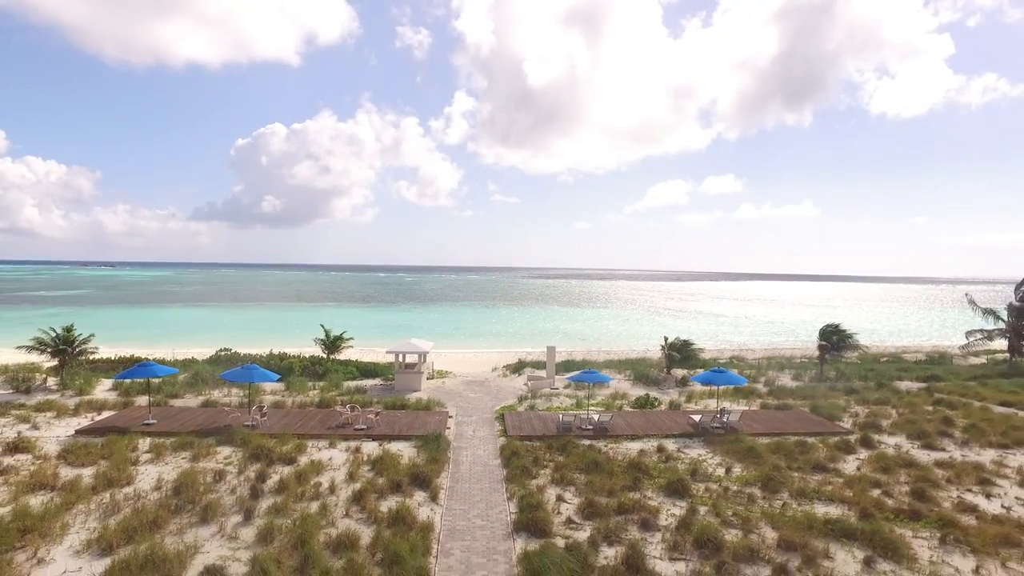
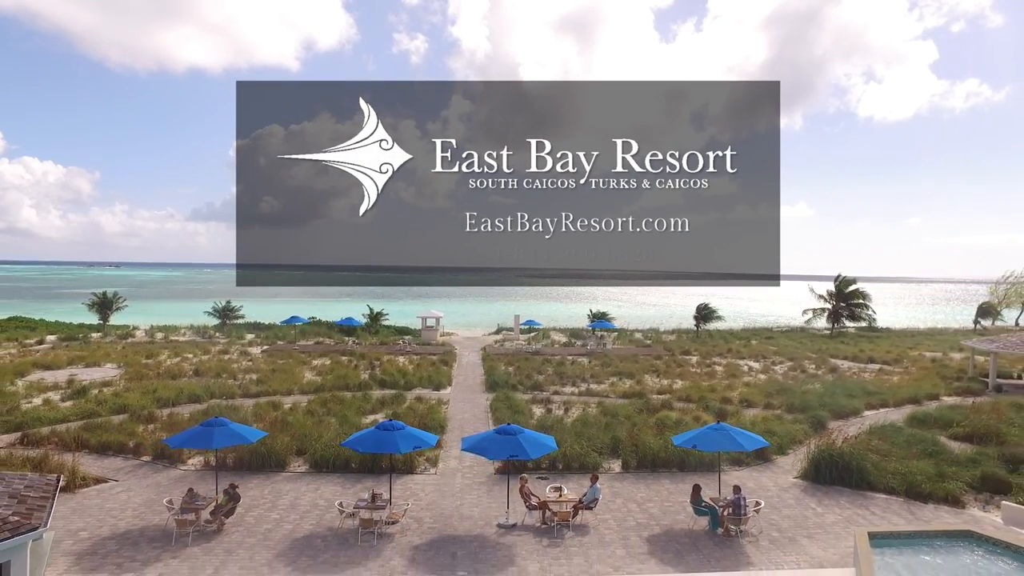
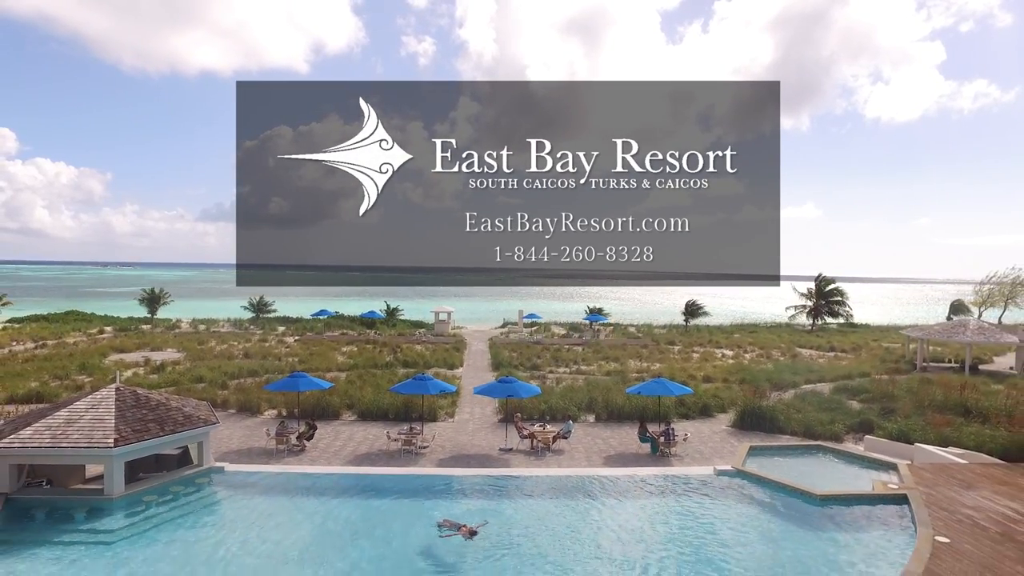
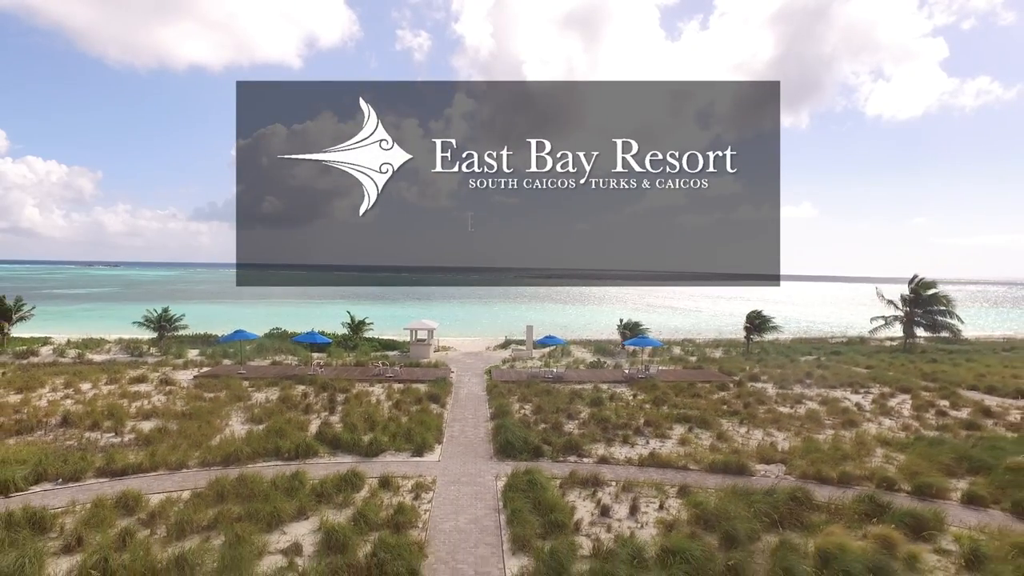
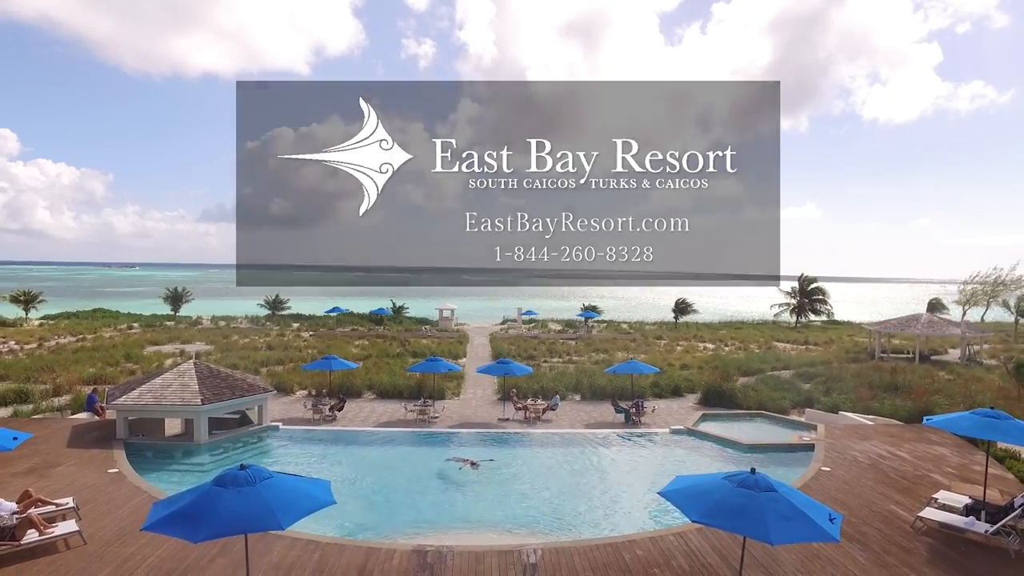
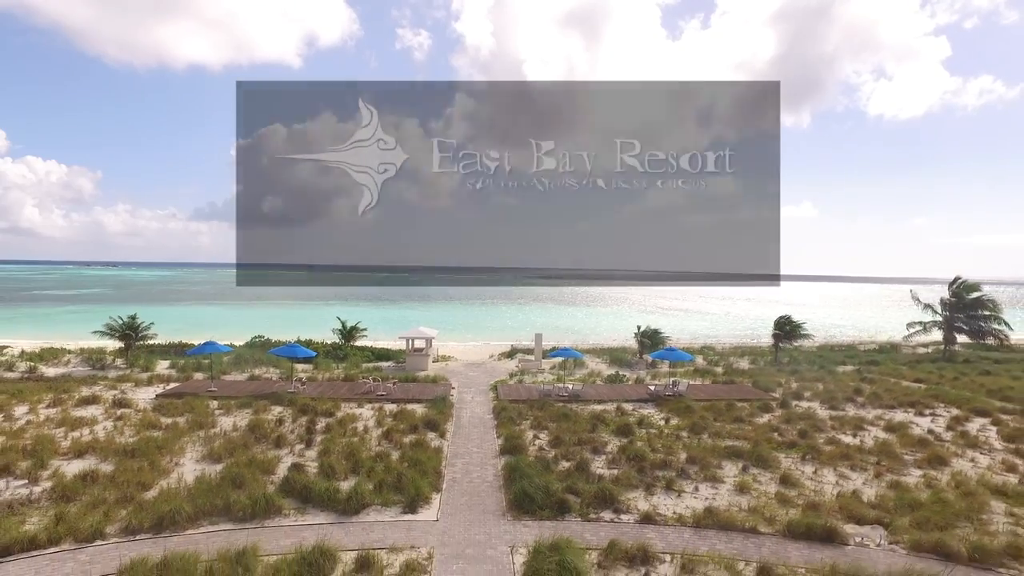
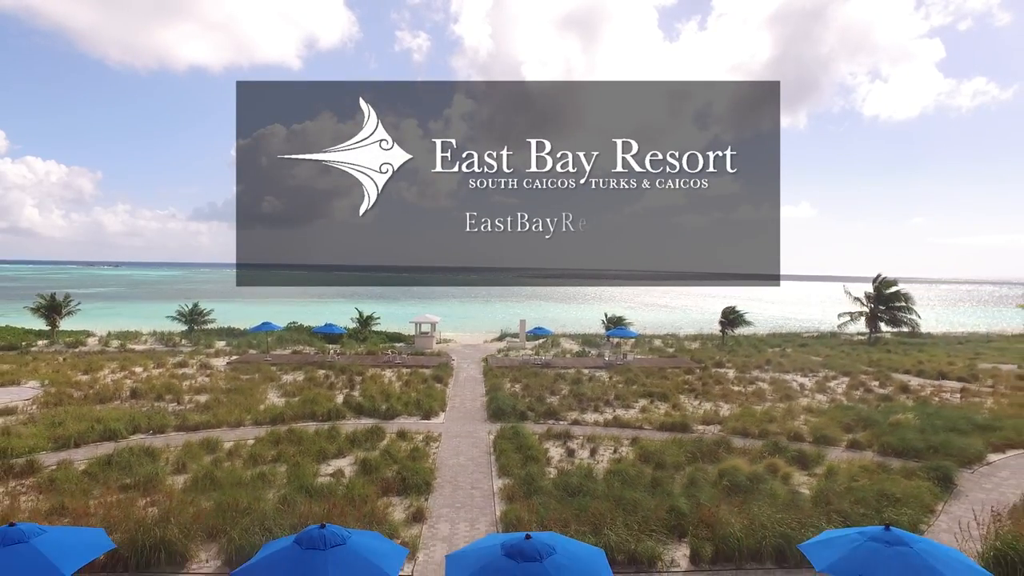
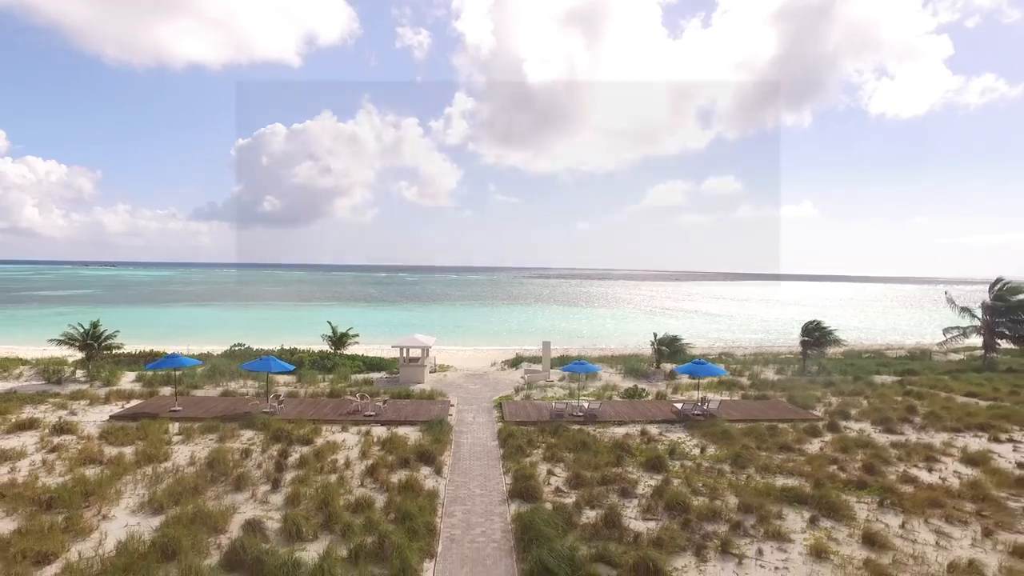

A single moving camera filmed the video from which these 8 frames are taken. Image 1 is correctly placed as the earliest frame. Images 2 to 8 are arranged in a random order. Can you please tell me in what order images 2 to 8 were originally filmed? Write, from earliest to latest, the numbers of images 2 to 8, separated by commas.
8, 6, 4, 7, 2, 3, 5
